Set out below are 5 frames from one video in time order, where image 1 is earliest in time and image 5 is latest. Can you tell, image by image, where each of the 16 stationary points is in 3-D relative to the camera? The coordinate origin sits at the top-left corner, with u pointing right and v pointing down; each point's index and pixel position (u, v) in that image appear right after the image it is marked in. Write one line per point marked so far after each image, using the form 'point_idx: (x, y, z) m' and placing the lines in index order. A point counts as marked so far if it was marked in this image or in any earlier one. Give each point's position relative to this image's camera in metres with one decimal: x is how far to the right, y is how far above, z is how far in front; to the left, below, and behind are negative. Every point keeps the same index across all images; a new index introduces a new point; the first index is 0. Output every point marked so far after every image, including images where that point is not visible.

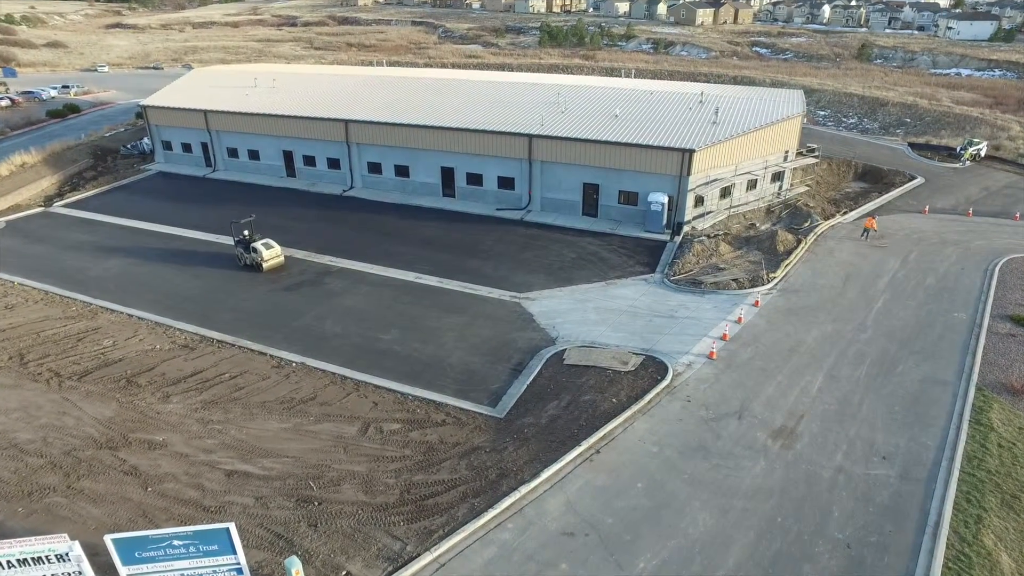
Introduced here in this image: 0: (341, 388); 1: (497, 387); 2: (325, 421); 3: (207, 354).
0: (-4.7, -2.7, +17.7) m
1: (-0.4, -2.7, +17.7) m
2: (-4.7, -3.3, +15.9) m
3: (-9.2, -2.0, +19.4) m
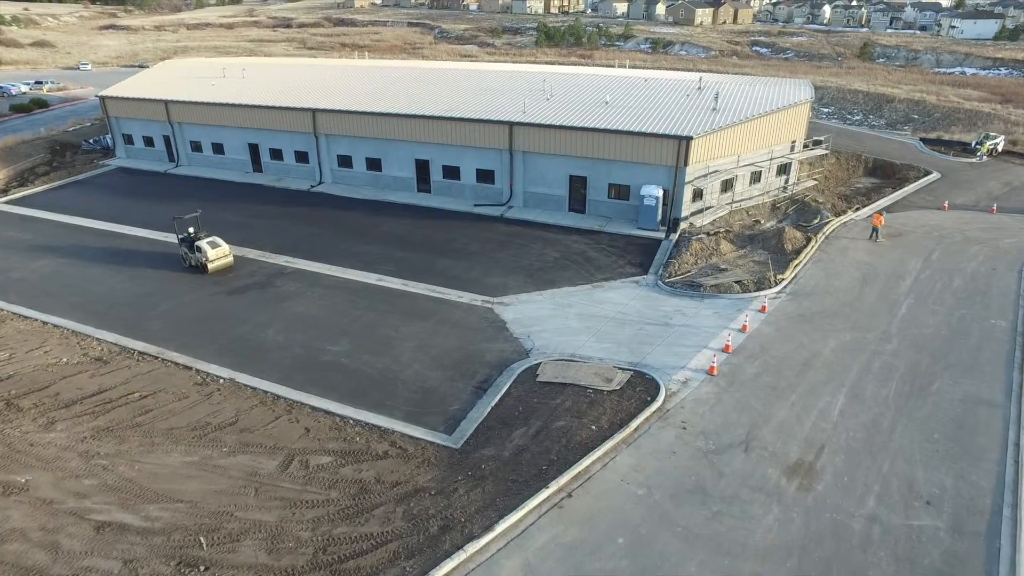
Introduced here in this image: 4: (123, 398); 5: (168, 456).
0: (-5.6, -2.8, +14.9) m
1: (-1.3, -2.8, +14.8) m
2: (-5.5, -3.3, +13.1) m
3: (-10.1, -2.1, +16.6) m
4: (-9.2, -2.6, +15.2) m
5: (-7.0, -3.4, +13.0) m
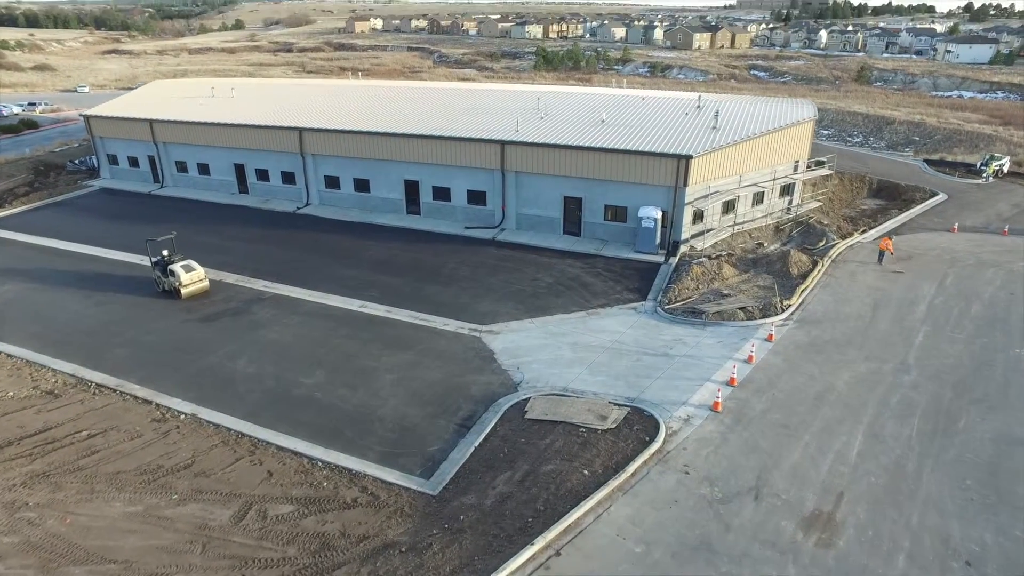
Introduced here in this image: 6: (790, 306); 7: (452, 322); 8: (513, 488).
0: (-5.9, -3.4, +13.5) m
1: (-1.6, -3.4, +13.5) m
2: (-5.9, -3.9, +11.7) m
3: (-10.4, -2.8, +15.2) m
4: (-9.5, -3.2, +13.8) m
5: (-7.3, -3.9, +11.6) m
6: (+8.6, -0.6, +20.0) m
7: (-1.9, -1.0, +19.8) m
8: (0.0, -3.7, +12.0) m
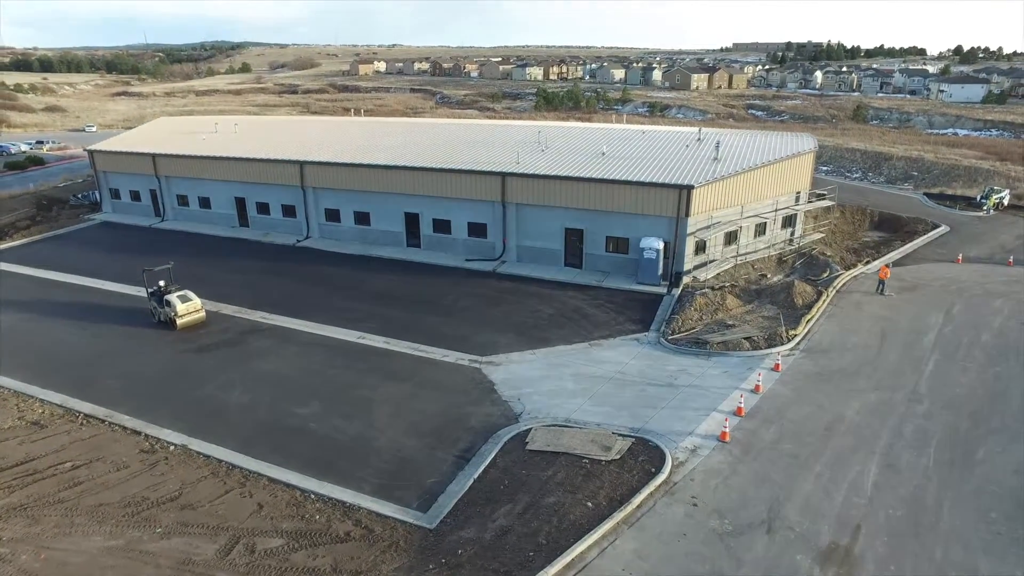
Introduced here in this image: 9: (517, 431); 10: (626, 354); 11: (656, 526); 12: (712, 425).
0: (-5.9, -3.9, +13.0) m
1: (-1.6, -3.9, +13.0) m
2: (-5.9, -4.3, +11.2) m
3: (-10.4, -3.4, +14.8) m
4: (-9.5, -3.8, +13.3) m
5: (-7.3, -4.3, +11.0) m
6: (+8.6, -1.4, +19.6) m
7: (-1.8, -1.9, +19.4) m
8: (0.0, -4.1, +11.4) m
9: (+0.1, -3.3, +14.8) m
10: (+3.4, -1.9, +19.0) m
11: (+2.5, -4.1, +11.2) m
12: (+4.5, -3.1, +14.6) m
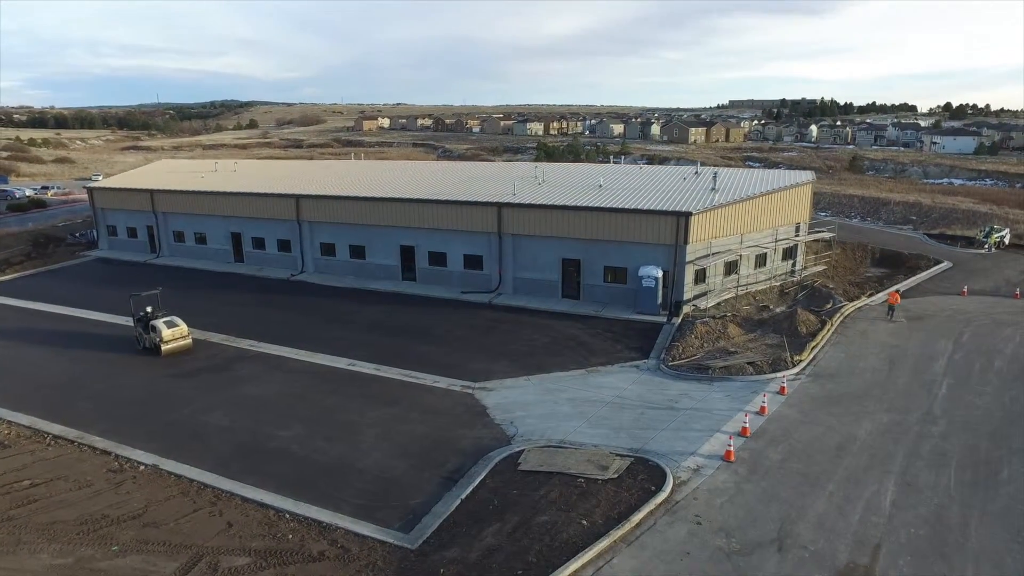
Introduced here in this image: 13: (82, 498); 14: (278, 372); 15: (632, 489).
0: (-6.1, -4.0, +12.1) m
1: (-1.8, -4.0, +12.1) m
2: (-6.0, -4.2, +10.3) m
3: (-10.6, -3.7, +14.0) m
4: (-9.7, -3.9, +12.5) m
5: (-7.4, -4.3, +10.2) m
6: (+8.4, -2.1, +18.8) m
7: (-2.0, -2.6, +18.6) m
8: (-0.2, -4.1, +10.5) m
9: (-0.1, -3.5, +13.9) m
10: (+3.2, -2.5, +18.3) m
11: (+2.3, -4.1, +10.3) m
12: (+4.4, -3.3, +13.8) m
13: (-8.0, -3.9, +12.1) m
14: (-7.1, -2.5, +19.4) m
15: (+2.2, -3.7, +12.0) m
